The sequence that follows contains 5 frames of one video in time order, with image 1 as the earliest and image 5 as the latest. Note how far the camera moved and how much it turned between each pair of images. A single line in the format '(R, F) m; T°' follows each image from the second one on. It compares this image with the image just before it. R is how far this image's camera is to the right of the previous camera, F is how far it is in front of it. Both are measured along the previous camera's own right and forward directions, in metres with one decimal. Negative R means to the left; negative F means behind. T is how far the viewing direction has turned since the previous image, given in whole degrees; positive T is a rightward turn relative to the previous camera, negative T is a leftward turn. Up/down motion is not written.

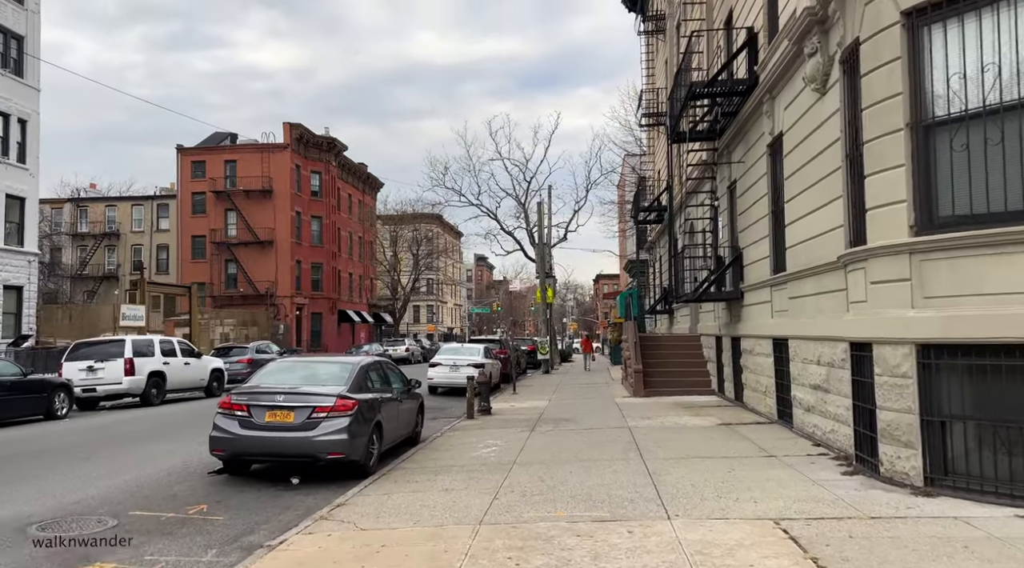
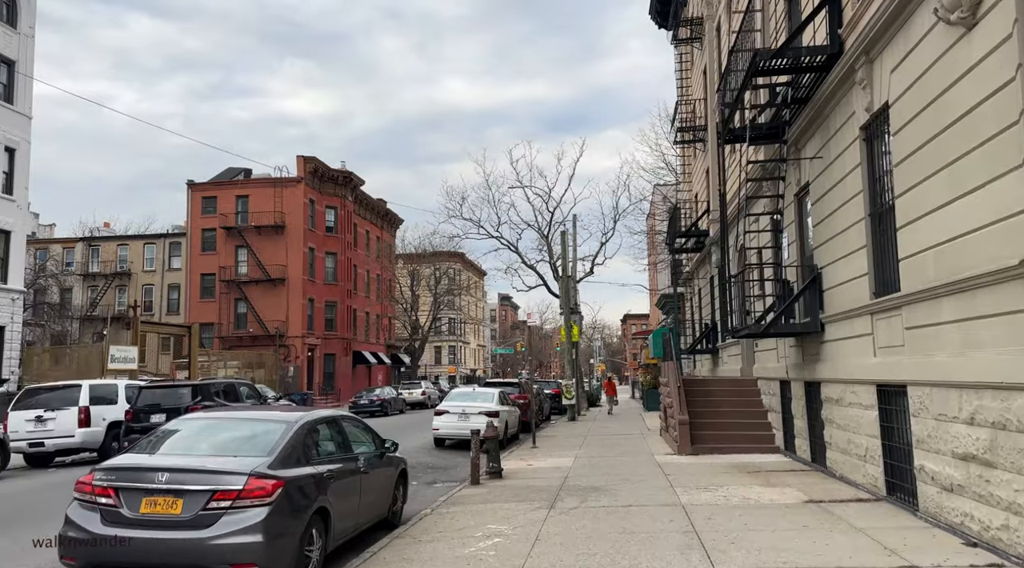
(+0.2, +3.1) m; -2°
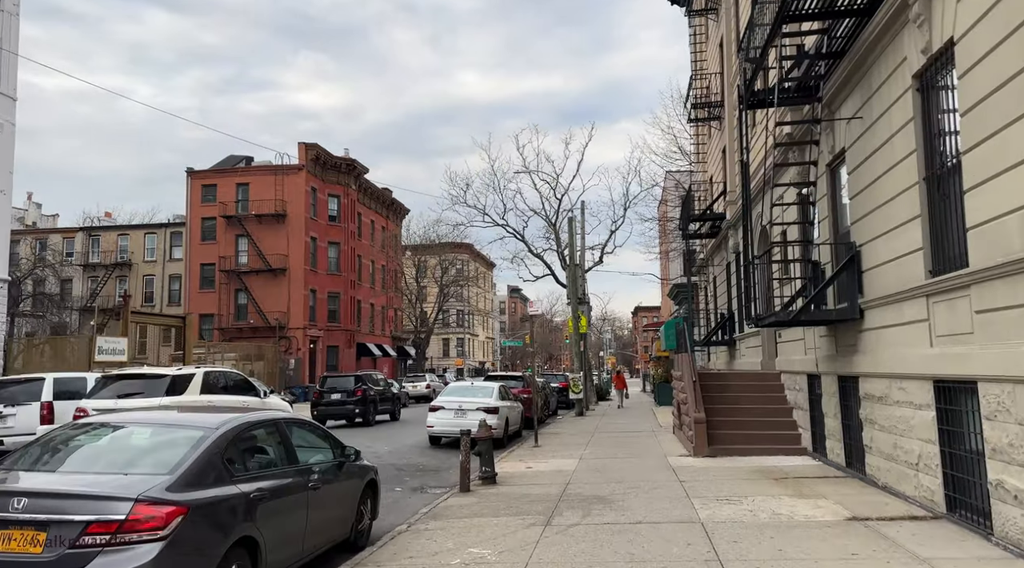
(+0.2, +1.5) m; -1°
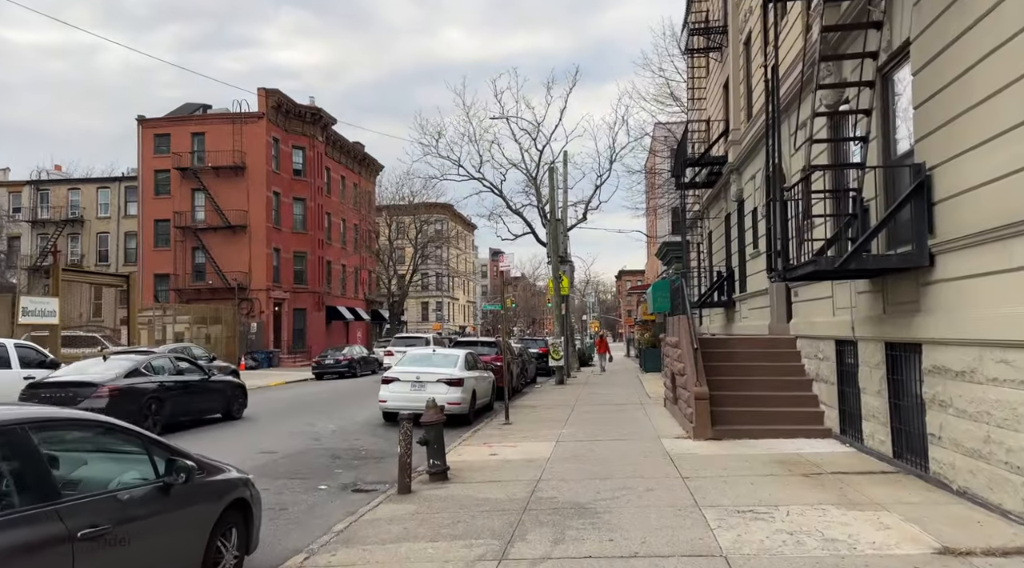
(+0.3, +2.7) m; +1°
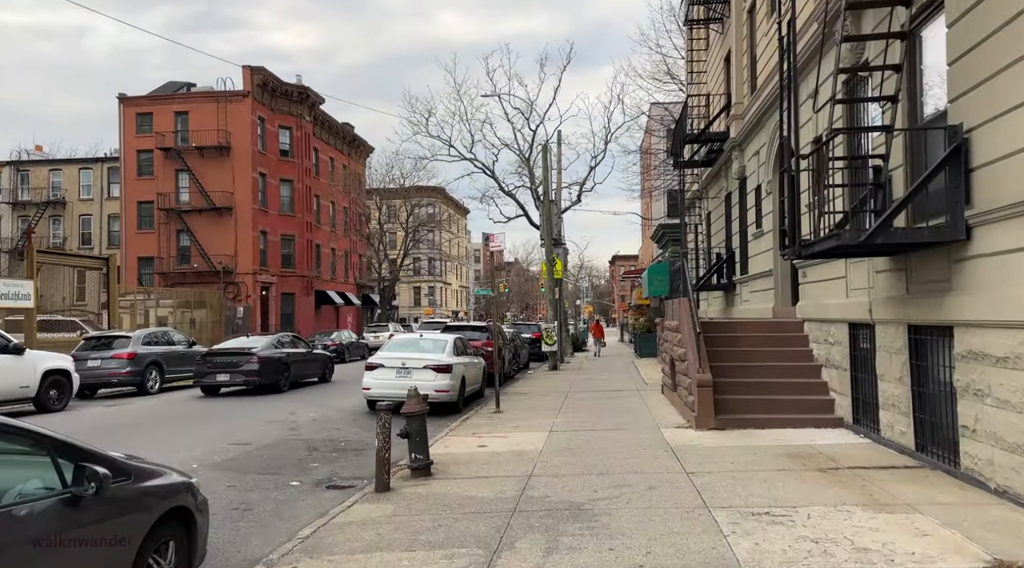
(0.0, +0.8) m; 0°
